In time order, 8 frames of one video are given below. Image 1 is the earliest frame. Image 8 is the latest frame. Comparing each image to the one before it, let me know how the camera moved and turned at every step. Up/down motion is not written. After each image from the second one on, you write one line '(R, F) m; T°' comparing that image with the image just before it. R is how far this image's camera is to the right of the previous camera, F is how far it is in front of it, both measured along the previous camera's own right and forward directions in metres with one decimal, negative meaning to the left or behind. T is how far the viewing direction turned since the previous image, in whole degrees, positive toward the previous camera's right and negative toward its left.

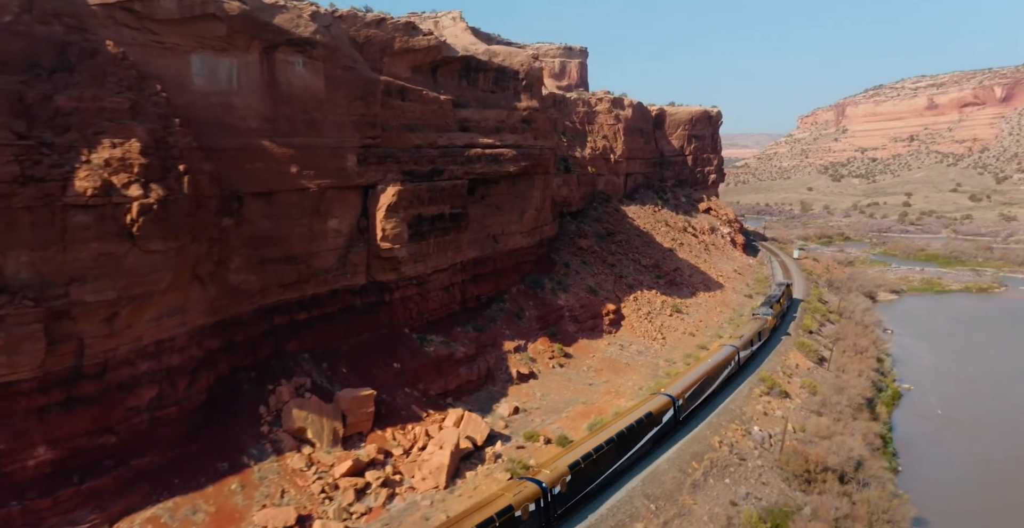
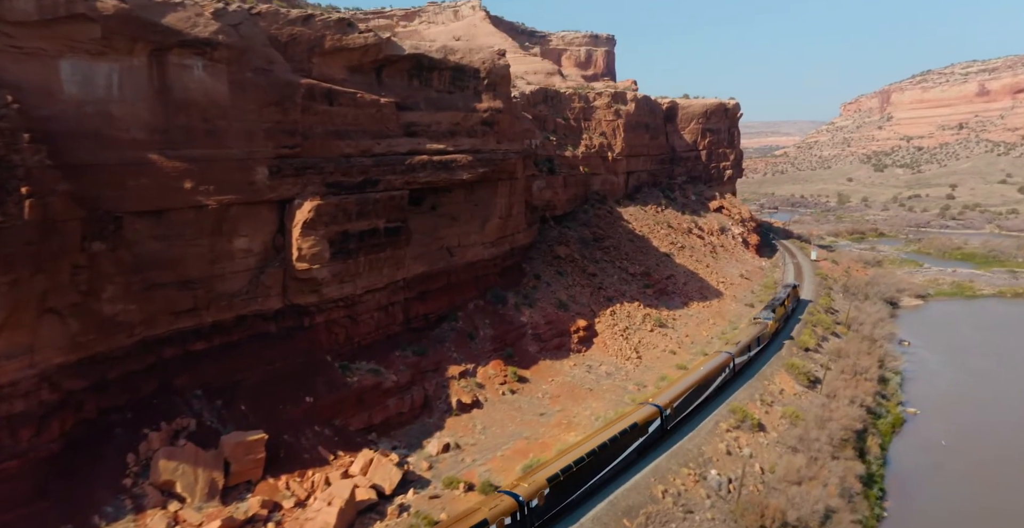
(+1.7, +1.2) m; -3°
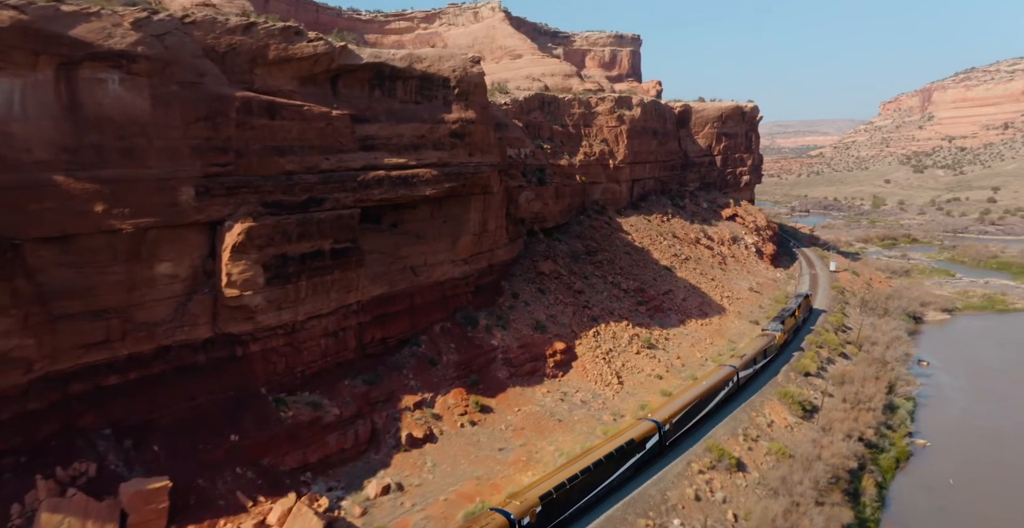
(+1.3, +0.9) m; -2°
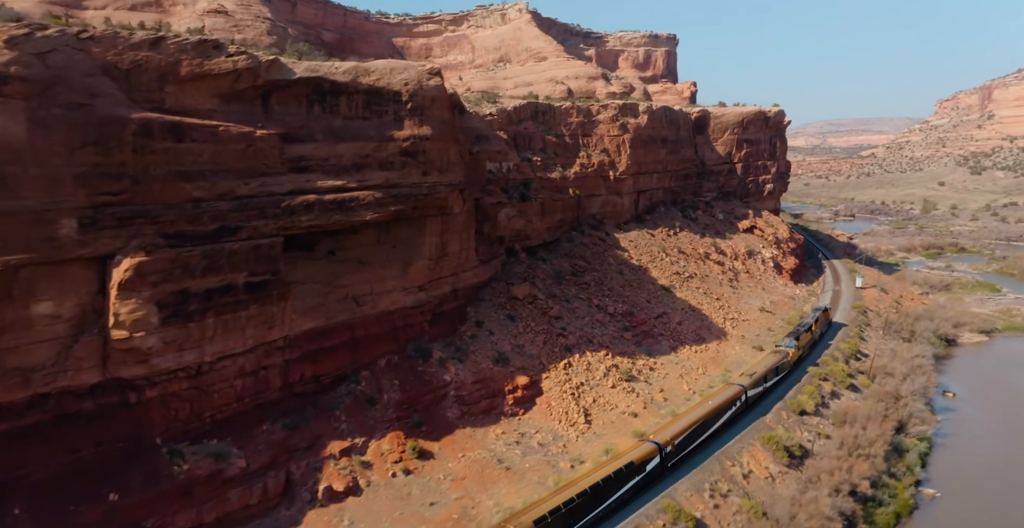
(+1.7, +1.2) m; -3°
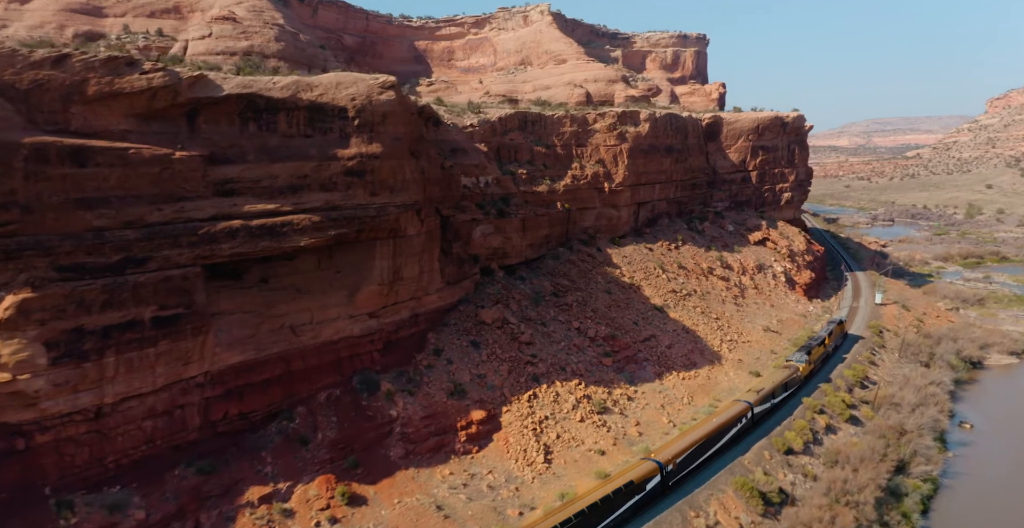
(+1.6, +1.0) m; -3°
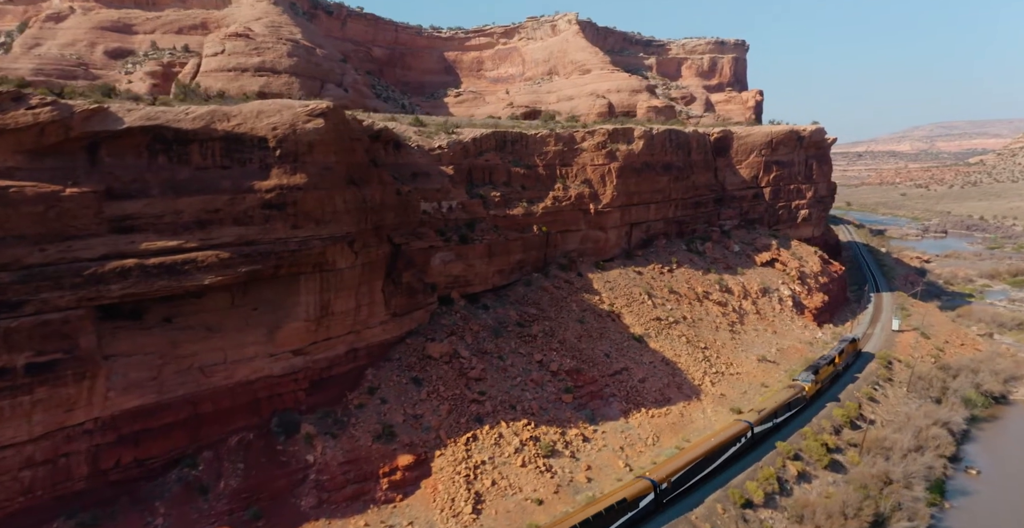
(+2.2, +0.8) m; -4°
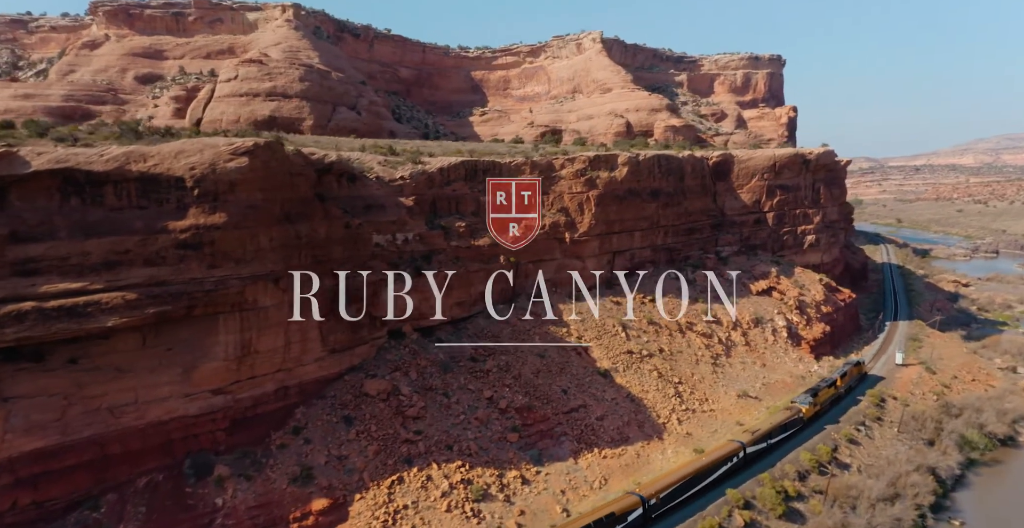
(+2.3, +0.4) m; -3°
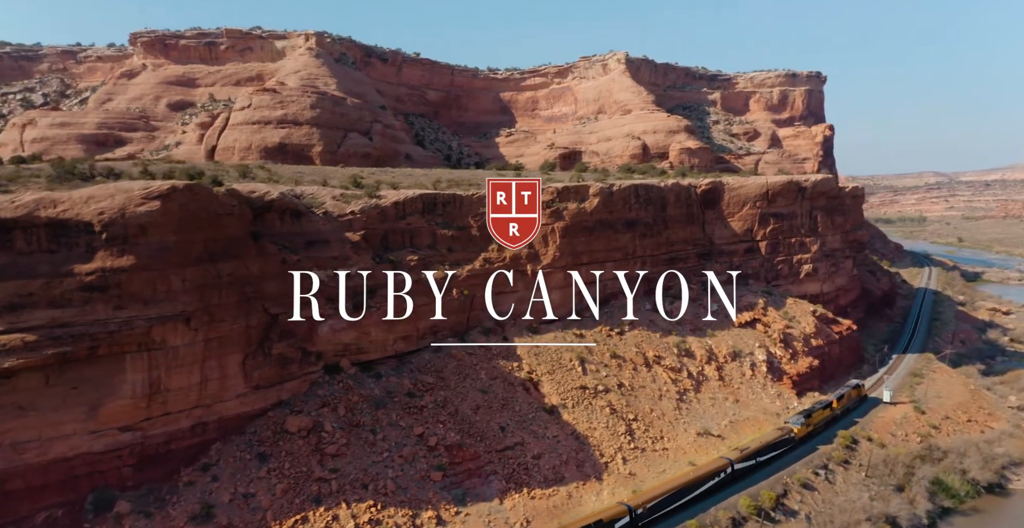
(+3.0, 0.0) m; -4°
